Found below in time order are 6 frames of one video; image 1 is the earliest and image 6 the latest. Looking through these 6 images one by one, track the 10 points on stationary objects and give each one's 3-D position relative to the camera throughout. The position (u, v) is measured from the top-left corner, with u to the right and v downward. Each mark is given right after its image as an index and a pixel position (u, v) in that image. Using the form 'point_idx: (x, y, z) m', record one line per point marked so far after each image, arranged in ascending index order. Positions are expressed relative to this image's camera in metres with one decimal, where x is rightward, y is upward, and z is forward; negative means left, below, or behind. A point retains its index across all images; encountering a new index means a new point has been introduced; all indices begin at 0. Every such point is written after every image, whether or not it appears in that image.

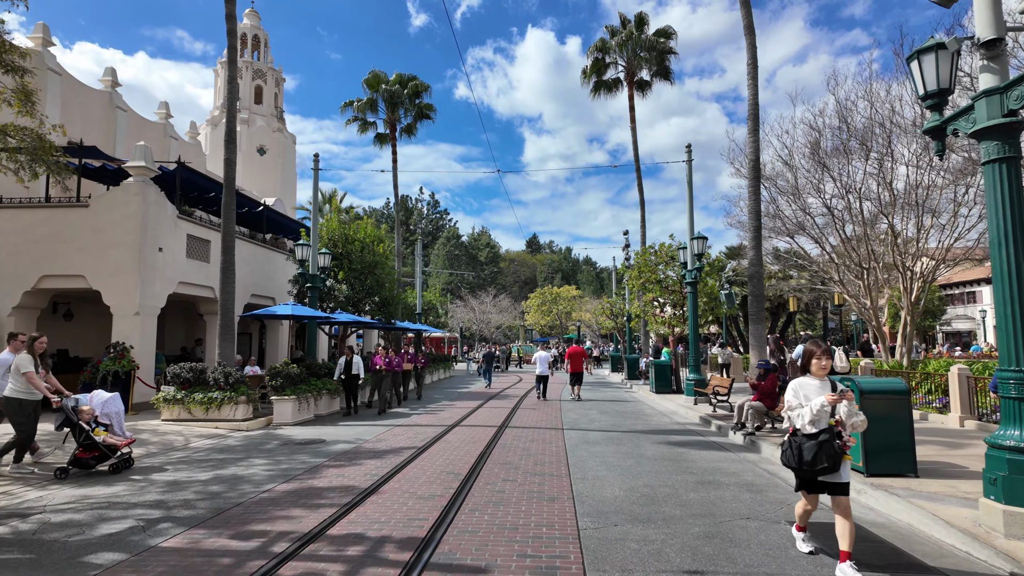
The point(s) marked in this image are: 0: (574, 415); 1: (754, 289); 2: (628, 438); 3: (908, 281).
0: (+1.6, -3.3, +15.0) m
1: (+5.6, 0.0, +13.4) m
2: (+2.2, -2.9, +11.2) m
3: (+11.9, +0.2, +17.4) m
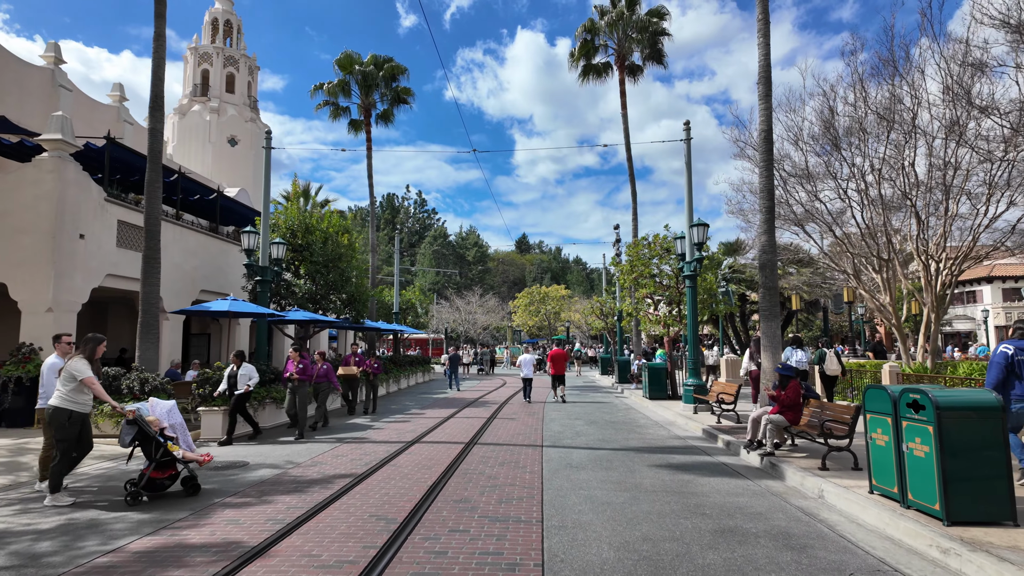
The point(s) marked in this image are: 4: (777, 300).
0: (+1.0, -3.1, +13.0) m
1: (+5.0, +0.2, +11.5) m
2: (+1.7, -2.7, +9.3) m
3: (+11.3, +0.4, +15.6) m
4: (+5.2, -0.2, +11.5) m
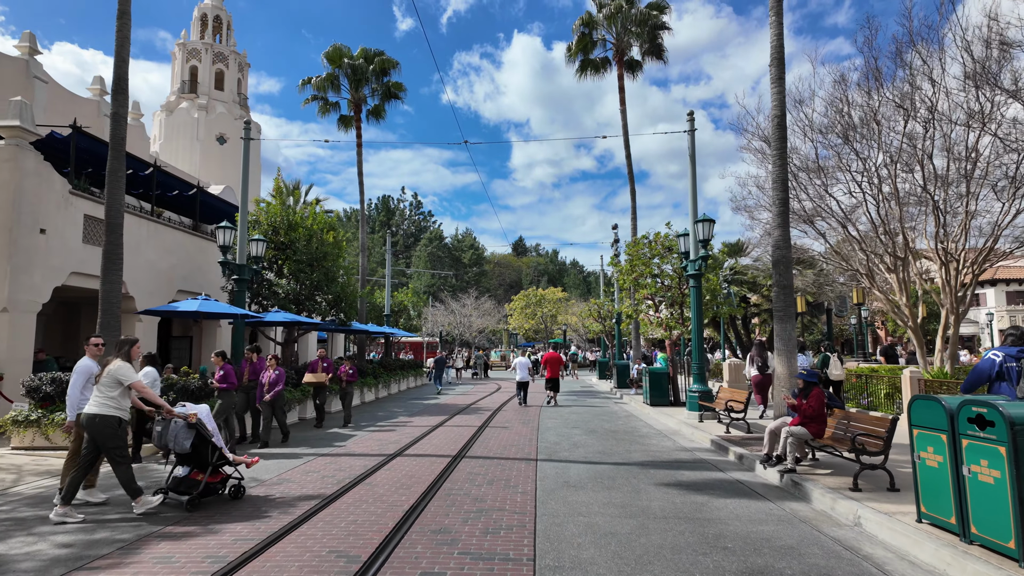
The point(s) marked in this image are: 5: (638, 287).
0: (+0.9, -3.1, +12.0) m
1: (+4.9, +0.2, +10.6) m
2: (+1.6, -2.7, +8.3) m
3: (+11.1, +0.4, +14.8) m
4: (+5.1, -0.2, +10.6) m
5: (+4.2, 0.0, +19.2) m
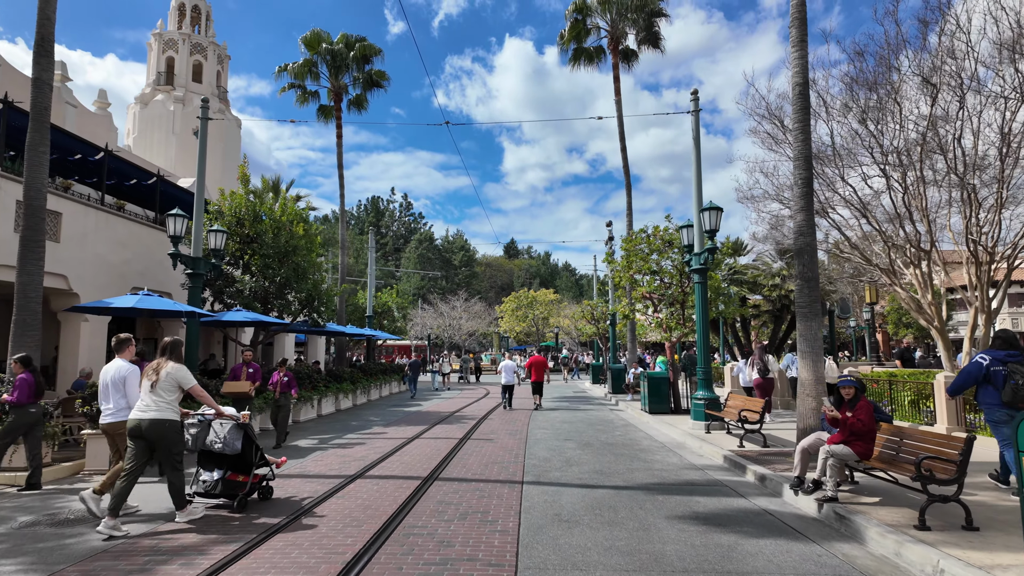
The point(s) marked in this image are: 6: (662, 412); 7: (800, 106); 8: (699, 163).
0: (+0.6, -3.0, +10.5) m
1: (+4.6, +0.3, +9.2) m
2: (+1.3, -2.6, +6.9) m
3: (+10.8, +0.4, +13.4) m
4: (+4.8, -0.1, +9.2) m
5: (+3.8, +0.1, +17.8) m
6: (+4.2, -3.5, +16.3) m
7: (+4.7, +2.9, +9.5) m
8: (+4.5, +3.0, +14.1) m
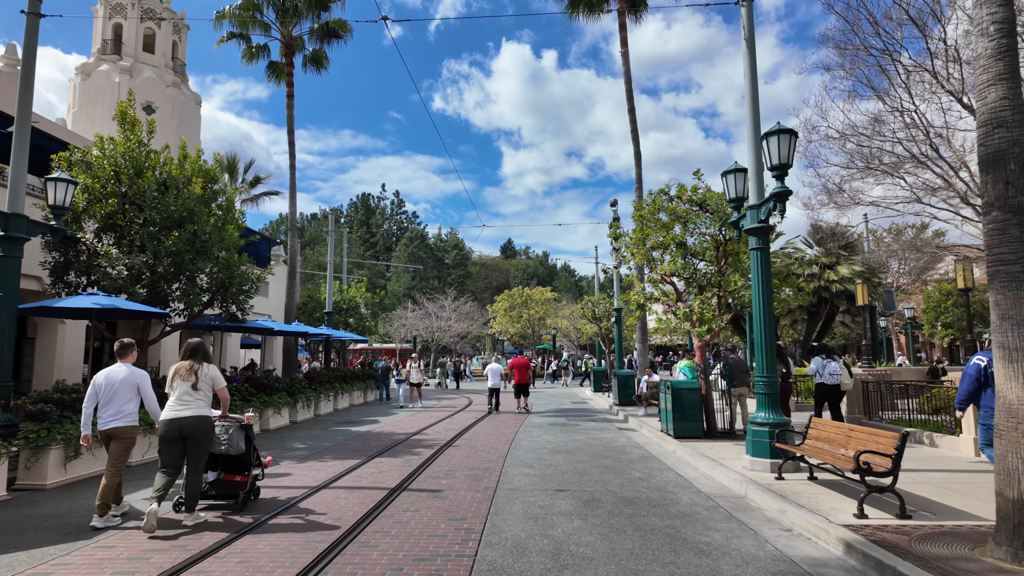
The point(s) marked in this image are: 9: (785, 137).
0: (0.0, -2.5, +6.1) m
1: (+4.1, +0.8, +4.8) m
2: (+0.8, -2.0, +2.4) m
3: (+10.3, +0.9, +9.1) m
4: (+4.3, +0.4, +4.8) m
5: (+3.3, +0.5, +13.4) m
6: (+3.7, -3.0, +11.9) m
7: (+4.2, +3.5, +5.1) m
8: (+4.0, +3.5, +9.7) m
9: (+3.9, +2.1, +8.5) m
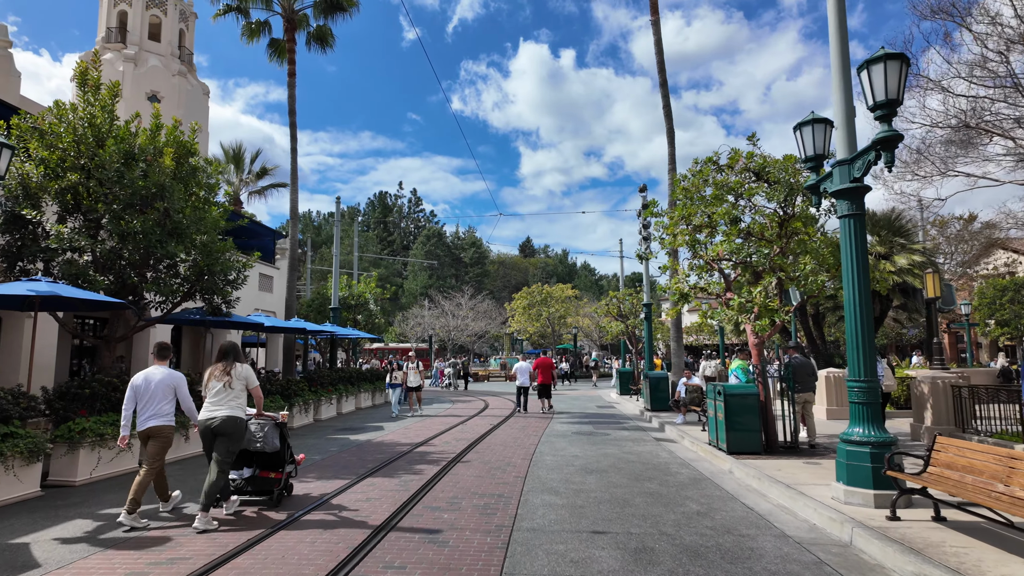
0: (+0.2, -2.2, +4.2) m
1: (+4.2, +1.1, +2.8) m
2: (+0.9, -1.8, +0.5) m
3: (+10.5, +1.2, +6.8) m
4: (+4.4, +0.7, +2.8) m
5: (+3.7, +0.8, +11.4) m
6: (+4.1, -2.8, +9.9) m
7: (+4.3, +3.7, +3.1) m
8: (+4.3, +3.7, +7.7) m
9: (+4.1, +2.4, +6.5) m
